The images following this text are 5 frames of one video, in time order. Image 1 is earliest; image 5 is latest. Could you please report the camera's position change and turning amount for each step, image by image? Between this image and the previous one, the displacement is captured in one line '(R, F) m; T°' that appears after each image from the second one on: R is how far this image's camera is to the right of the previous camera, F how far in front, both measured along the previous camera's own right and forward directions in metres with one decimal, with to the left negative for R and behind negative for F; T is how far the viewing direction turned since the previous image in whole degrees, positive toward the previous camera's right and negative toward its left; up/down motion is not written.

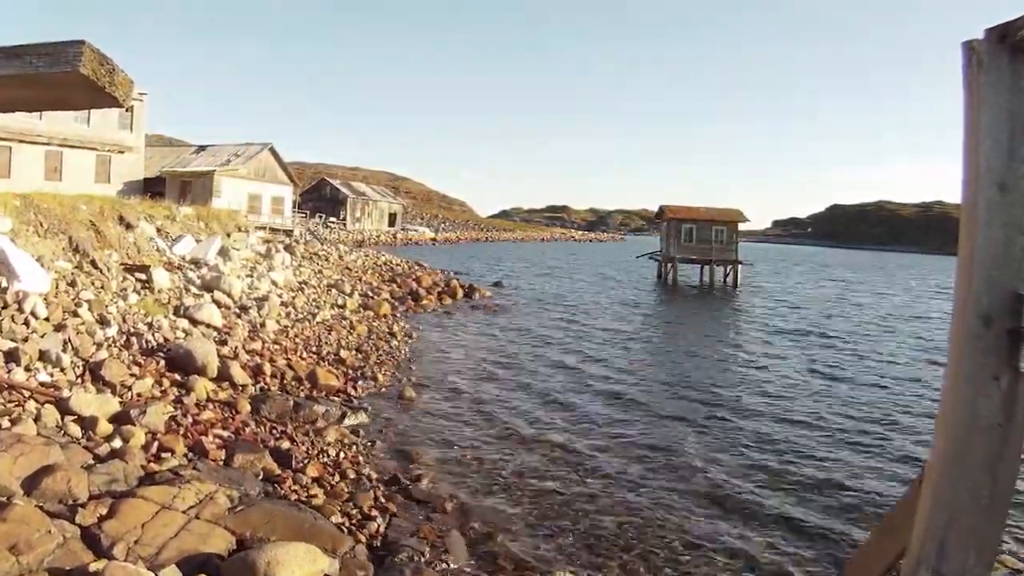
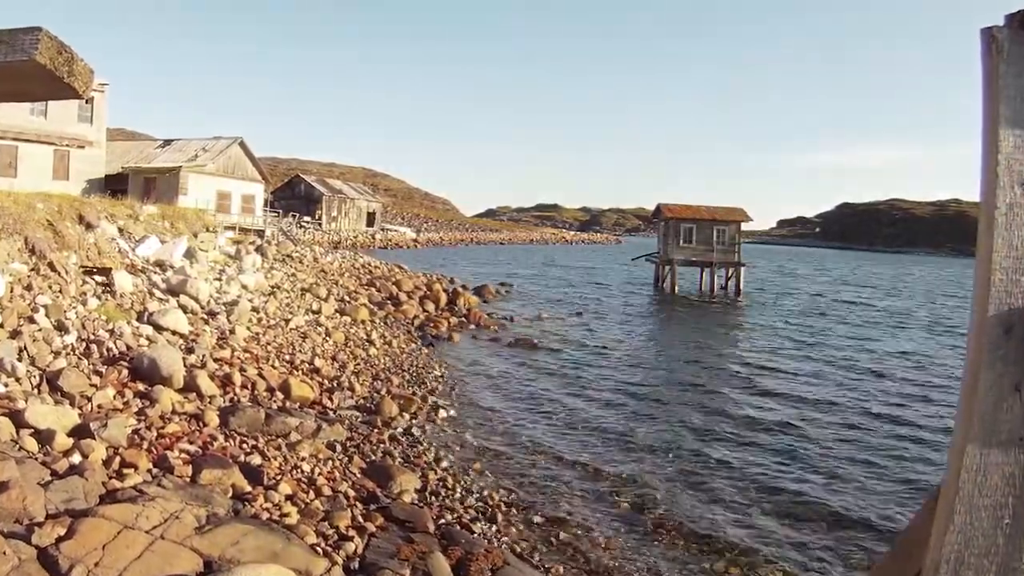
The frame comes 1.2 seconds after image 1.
(0.0, +0.7) m; +1°
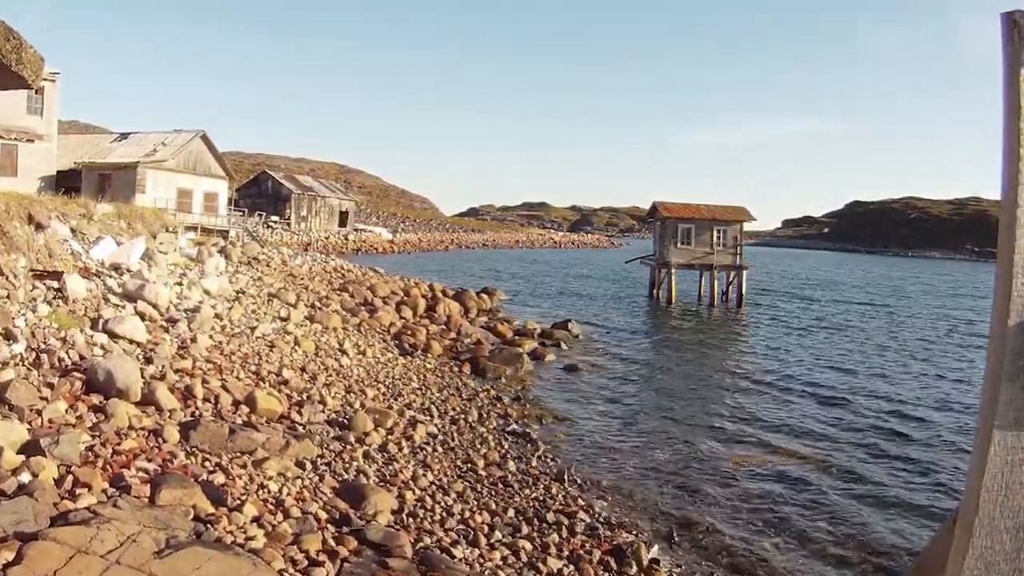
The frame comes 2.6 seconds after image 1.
(0.0, +0.8) m; +1°
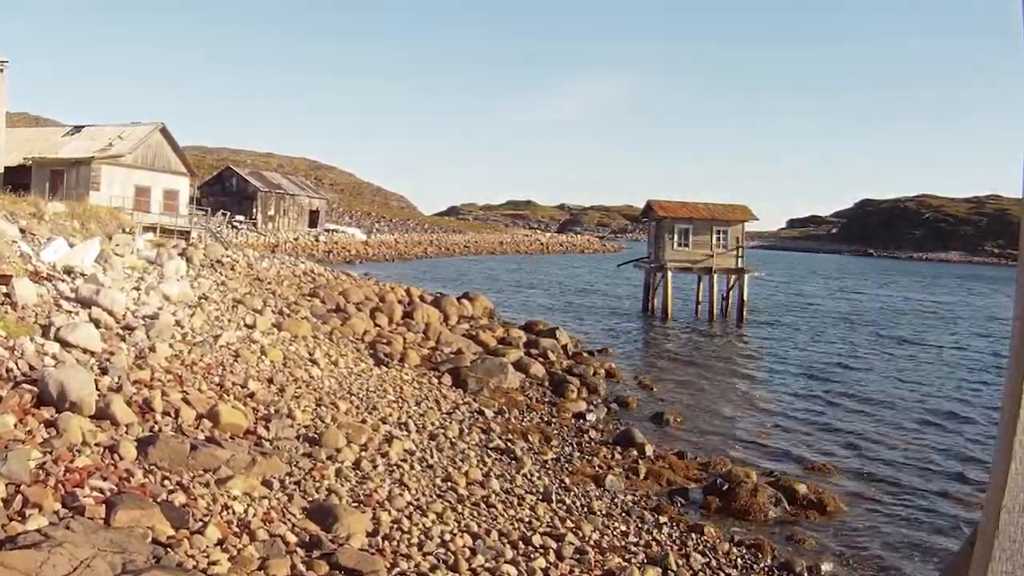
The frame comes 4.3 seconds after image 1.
(0.0, +0.7) m; +1°
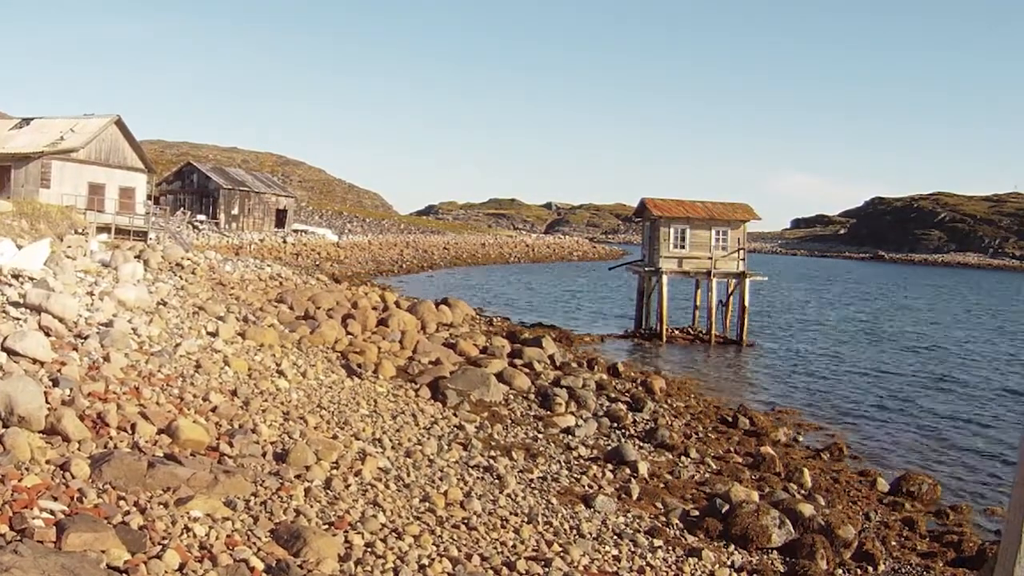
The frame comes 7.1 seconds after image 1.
(0.0, +0.7) m; +1°
